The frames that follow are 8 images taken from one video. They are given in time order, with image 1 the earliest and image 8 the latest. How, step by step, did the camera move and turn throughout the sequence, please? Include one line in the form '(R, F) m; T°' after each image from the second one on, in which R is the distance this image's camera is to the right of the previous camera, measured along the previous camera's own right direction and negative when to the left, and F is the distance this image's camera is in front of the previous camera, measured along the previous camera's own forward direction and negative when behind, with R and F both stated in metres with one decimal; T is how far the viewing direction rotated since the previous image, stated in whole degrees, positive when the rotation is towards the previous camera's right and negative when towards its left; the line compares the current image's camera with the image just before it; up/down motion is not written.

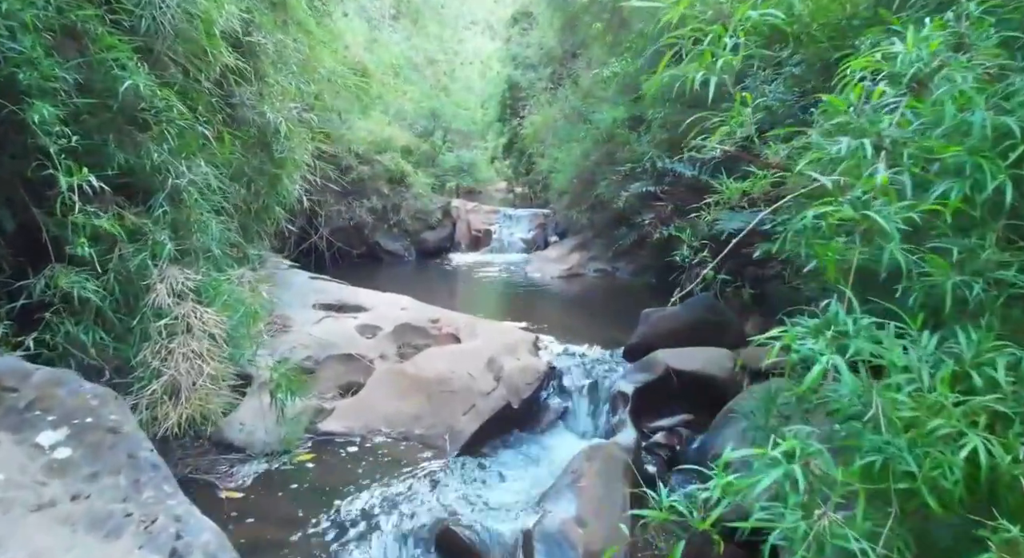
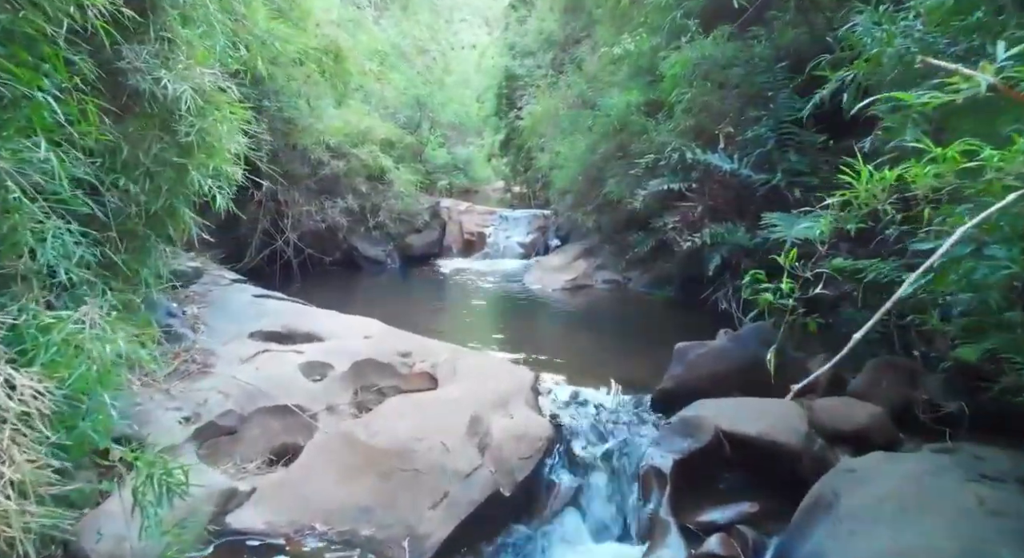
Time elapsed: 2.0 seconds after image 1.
(0.0, +1.3) m; 0°
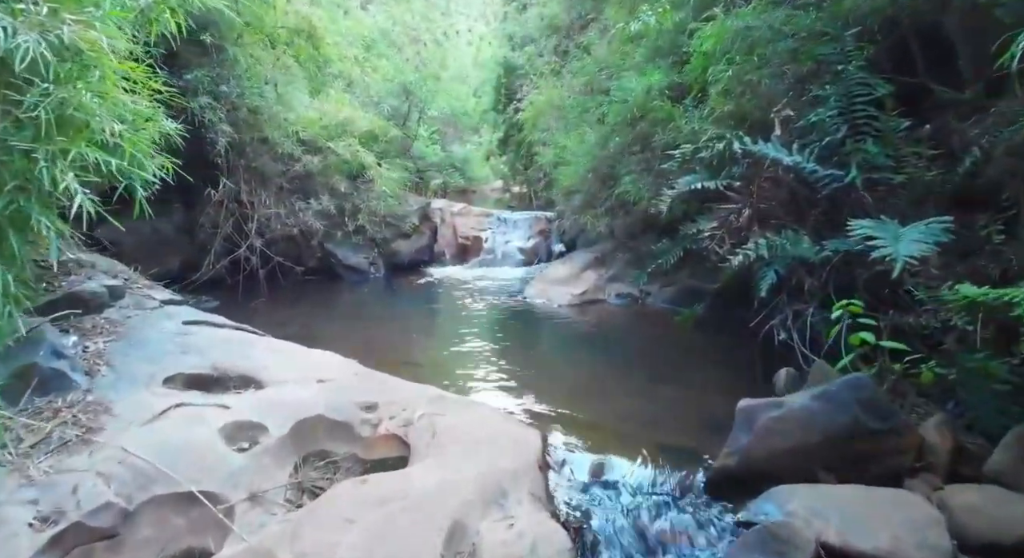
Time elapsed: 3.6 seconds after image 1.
(0.0, +1.1) m; 0°
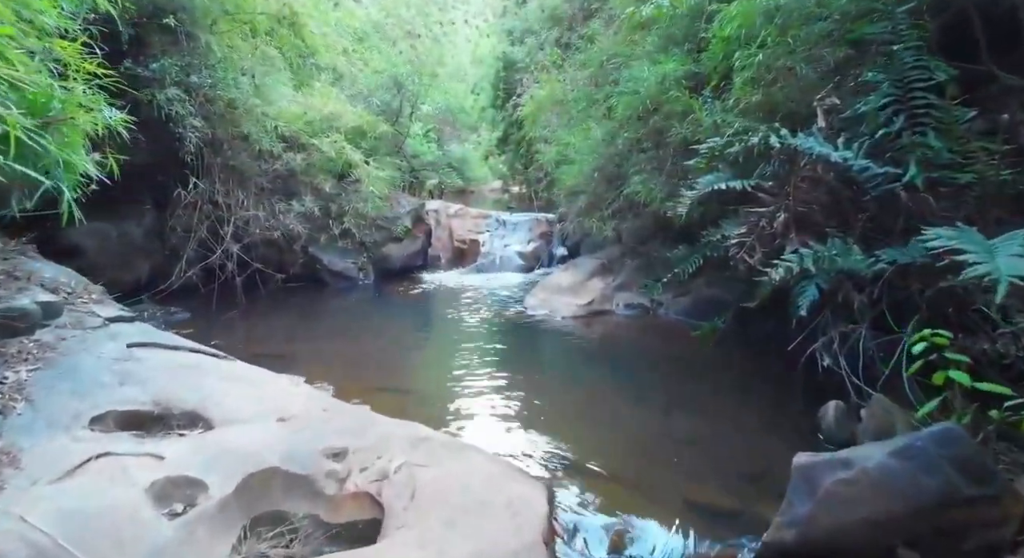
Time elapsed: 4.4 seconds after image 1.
(0.0, +0.6) m; 0°
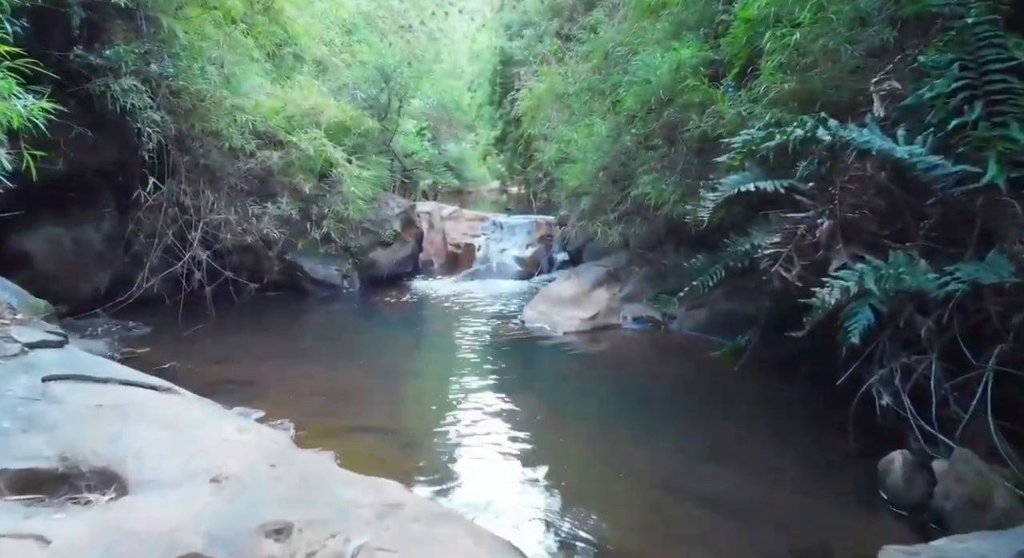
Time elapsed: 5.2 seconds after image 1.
(0.0, +0.6) m; 0°
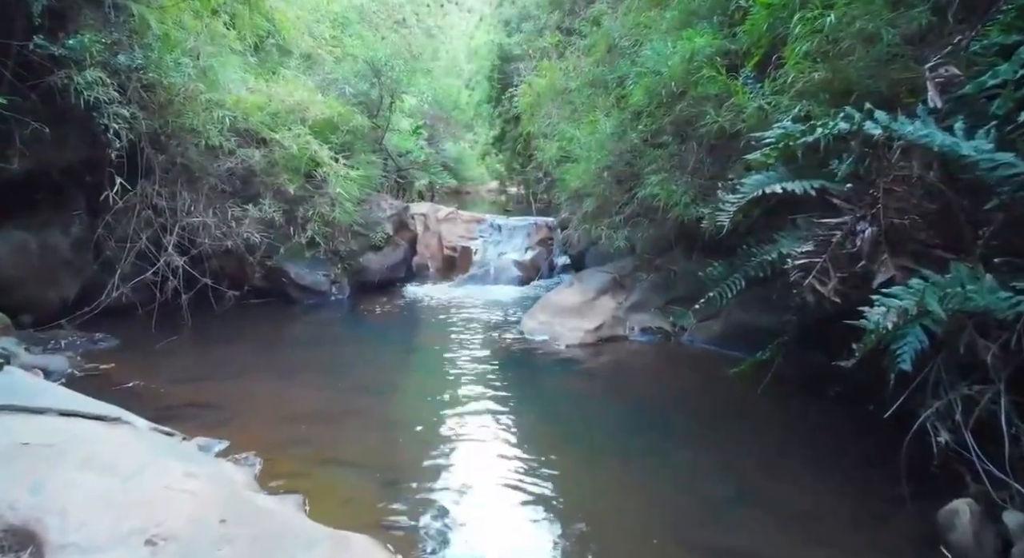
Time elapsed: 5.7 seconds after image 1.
(0.0, +0.4) m; 0°
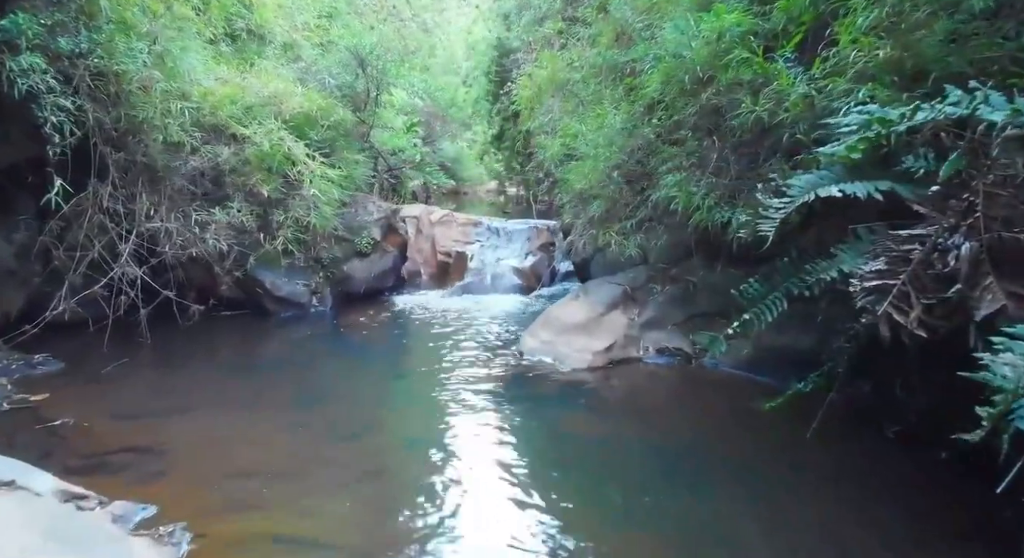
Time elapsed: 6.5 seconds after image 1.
(0.0, +0.6) m; 0°
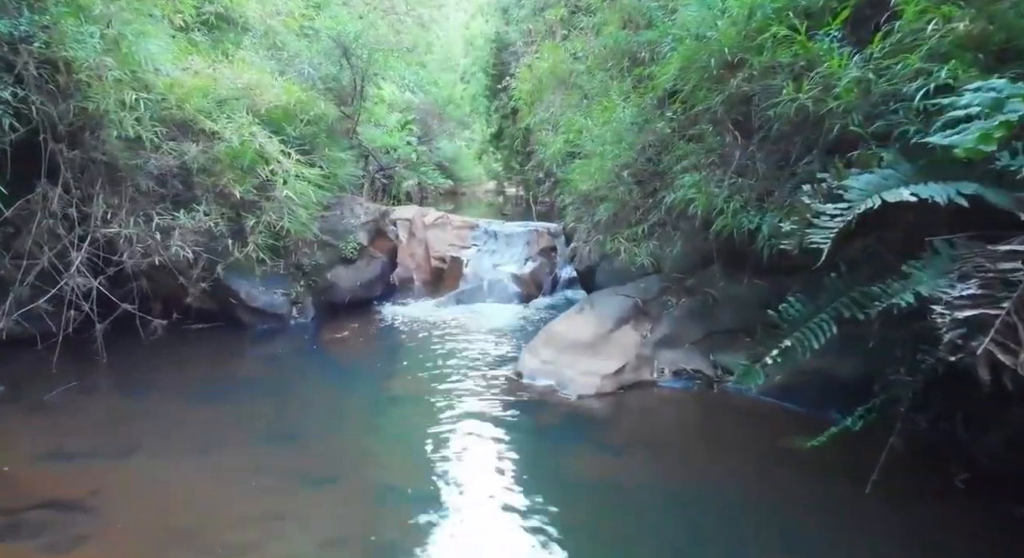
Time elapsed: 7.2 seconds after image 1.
(0.0, +0.5) m; 0°
